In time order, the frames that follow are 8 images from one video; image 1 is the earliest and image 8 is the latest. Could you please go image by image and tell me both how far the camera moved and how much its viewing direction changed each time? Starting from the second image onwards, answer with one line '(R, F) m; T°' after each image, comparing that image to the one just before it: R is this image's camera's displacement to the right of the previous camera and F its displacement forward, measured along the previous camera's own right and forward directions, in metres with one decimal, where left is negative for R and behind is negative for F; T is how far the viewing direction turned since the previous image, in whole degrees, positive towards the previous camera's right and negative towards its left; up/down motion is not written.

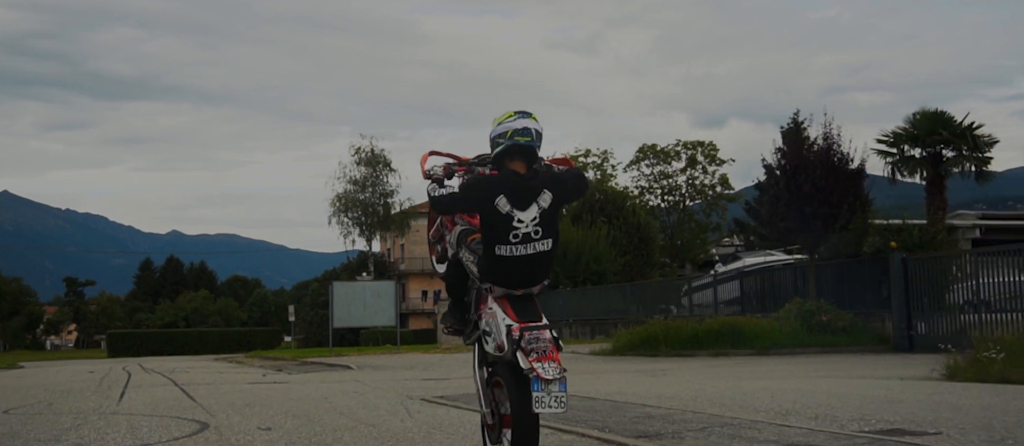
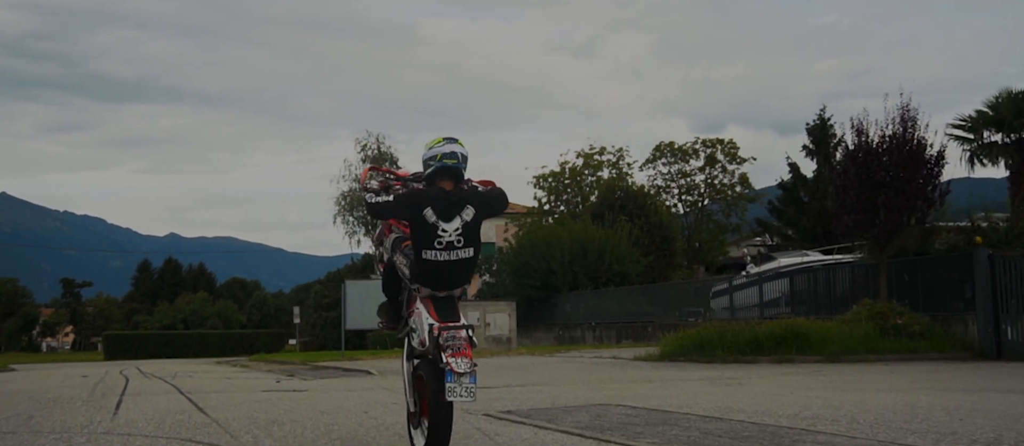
(-0.8, +2.2) m; 0°
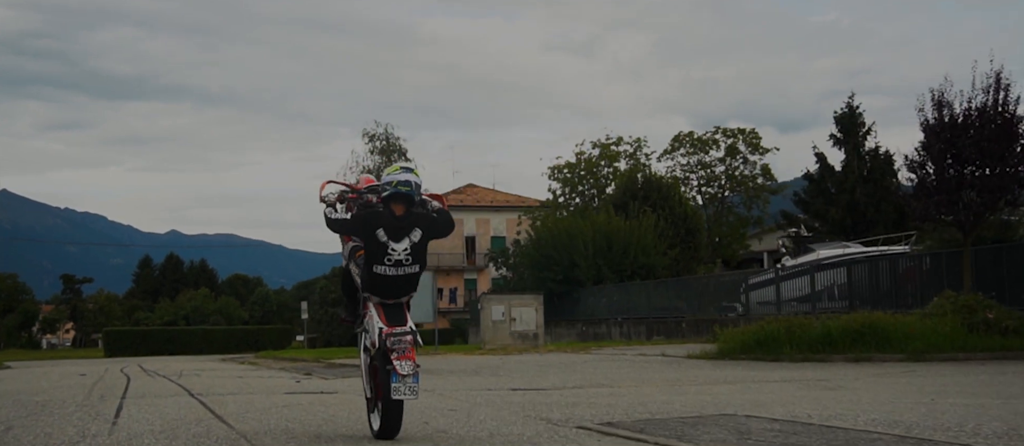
(-0.8, +2.0) m; 0°
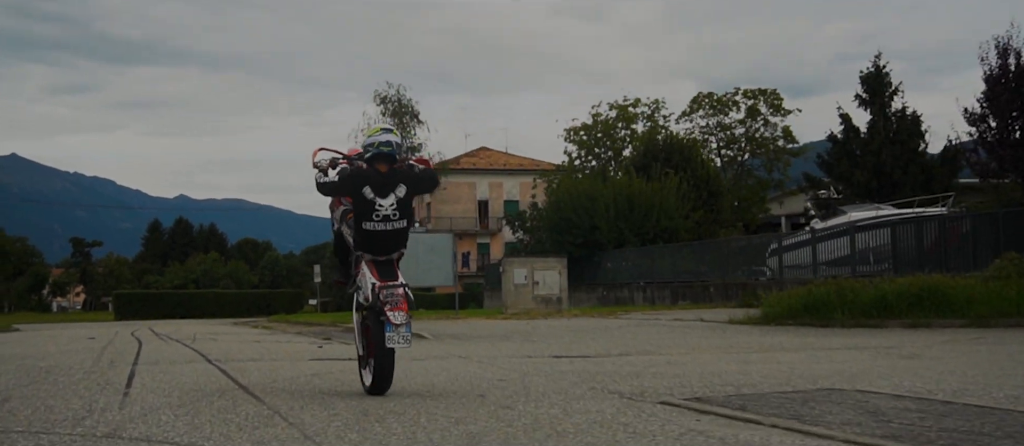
(-0.4, +1.1) m; 0°
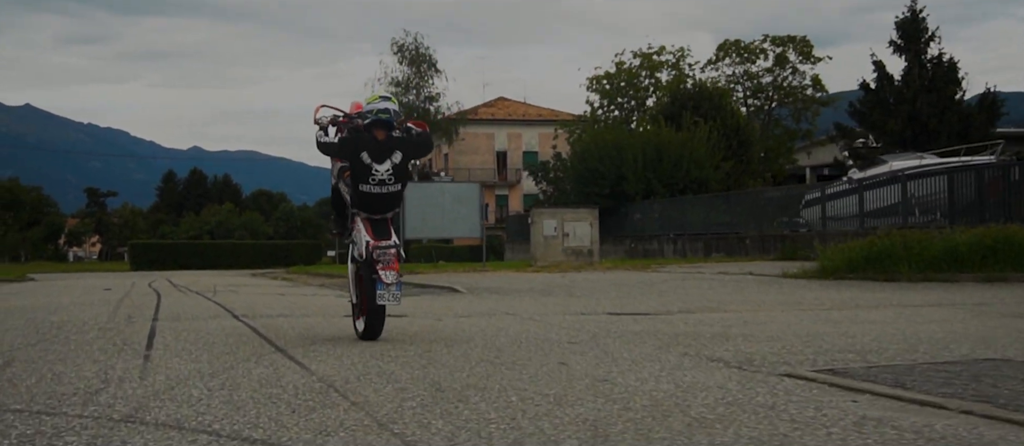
(-0.5, +1.1) m; -1°
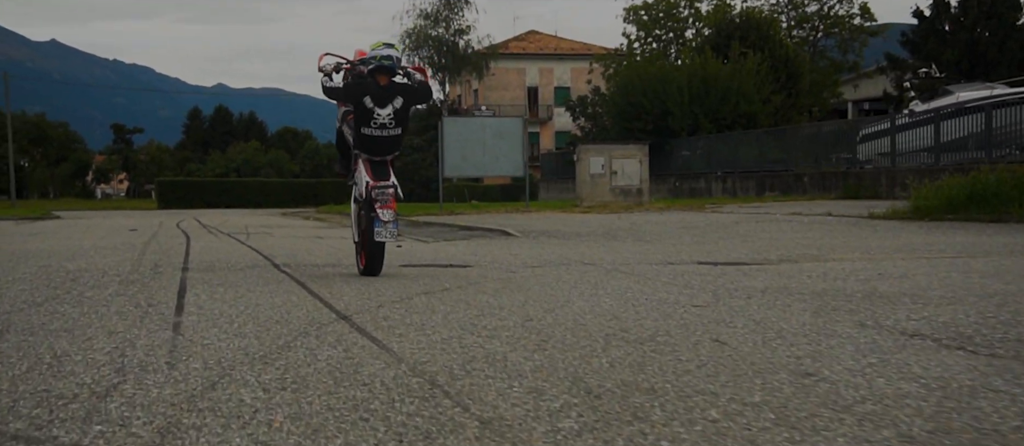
(-0.5, +1.5) m; -1°
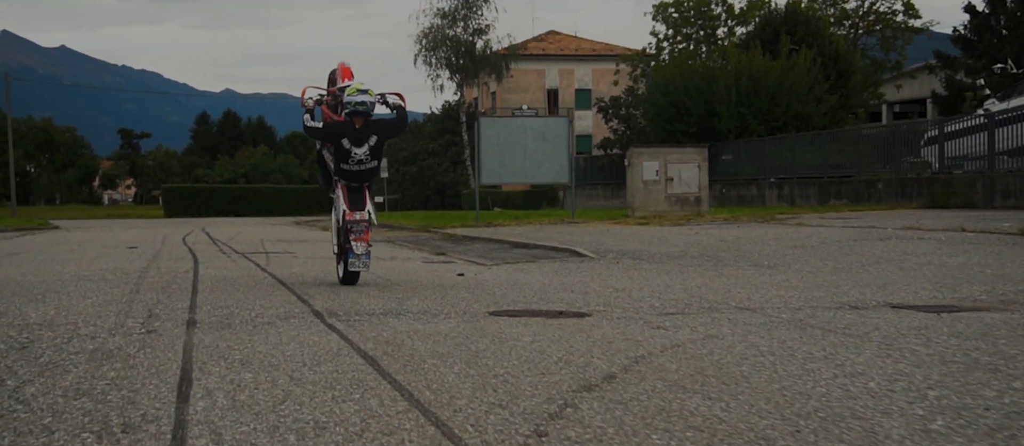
(-0.9, +2.9) m; 0°
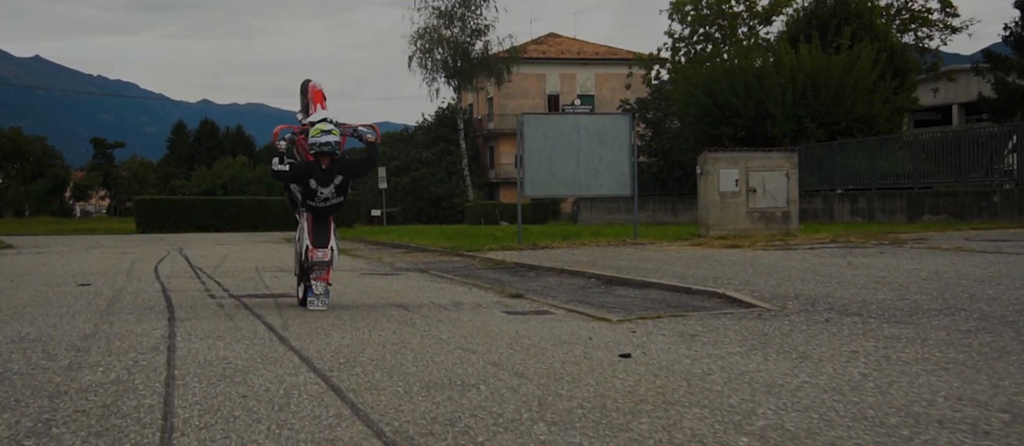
(-1.4, +4.7) m; +1°
